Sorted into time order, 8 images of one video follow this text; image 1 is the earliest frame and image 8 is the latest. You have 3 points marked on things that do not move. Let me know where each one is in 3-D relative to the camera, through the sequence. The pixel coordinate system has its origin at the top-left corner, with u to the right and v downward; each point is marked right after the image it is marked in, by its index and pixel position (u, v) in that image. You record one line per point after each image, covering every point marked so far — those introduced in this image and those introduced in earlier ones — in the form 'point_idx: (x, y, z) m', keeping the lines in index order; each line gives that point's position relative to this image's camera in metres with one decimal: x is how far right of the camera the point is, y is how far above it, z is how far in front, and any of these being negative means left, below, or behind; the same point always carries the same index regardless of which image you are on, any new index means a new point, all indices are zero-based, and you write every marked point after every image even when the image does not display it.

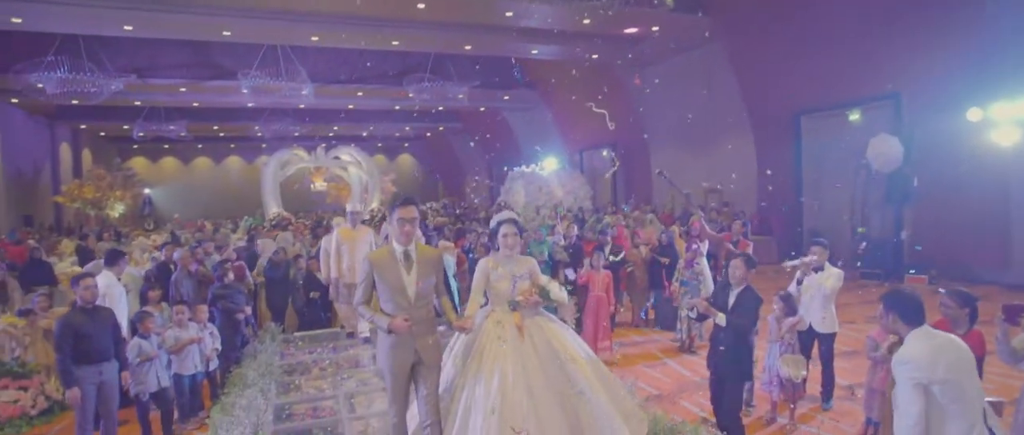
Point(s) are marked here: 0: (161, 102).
0: (-10.3, +3.5, +17.2) m
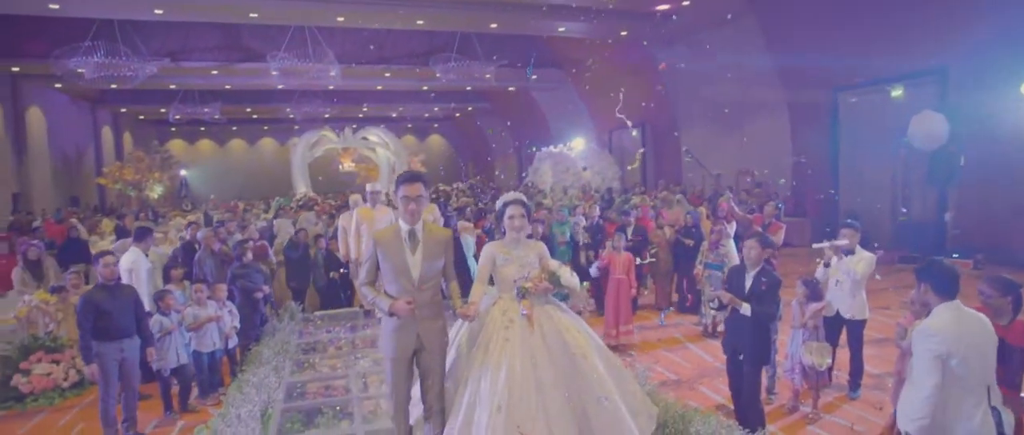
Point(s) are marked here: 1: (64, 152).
0: (-9.6, +4.1, +17.5) m
1: (-14.2, +2.1, +18.1) m
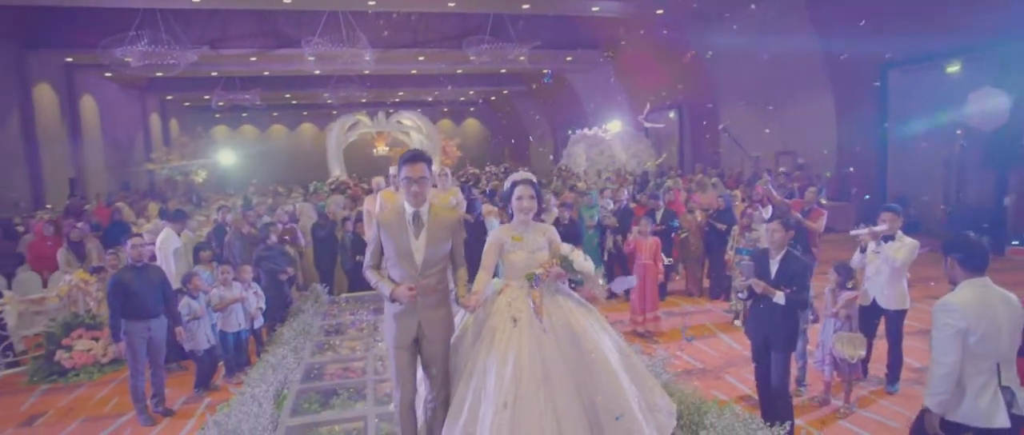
0: (-8.6, +4.6, +17.8) m
1: (-13.2, +2.6, +18.8) m
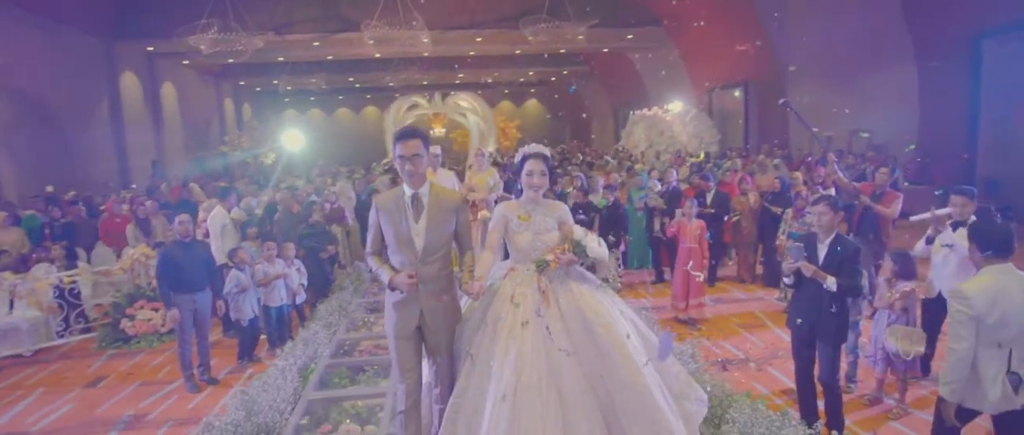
0: (-6.8, +5.2, +18.4) m
1: (-11.3, +3.4, +20.0) m
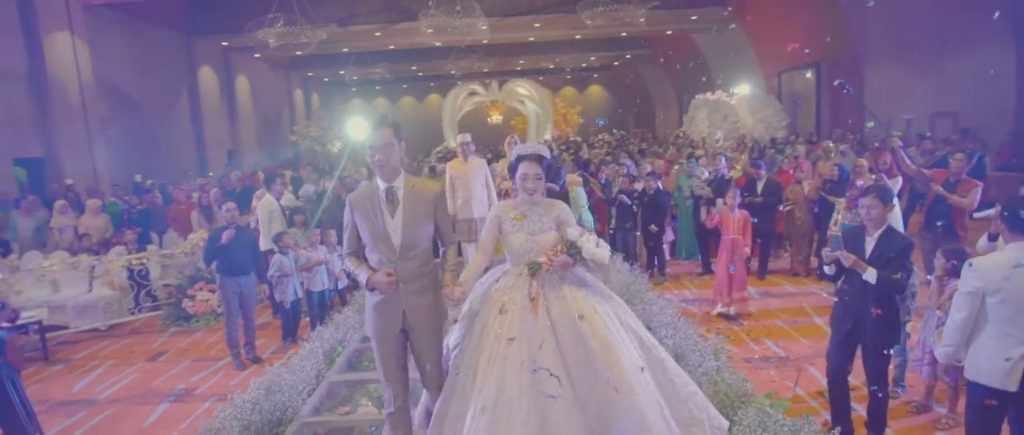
0: (-5.0, +5.7, +18.9) m
1: (-9.3, +3.9, +21.0) m
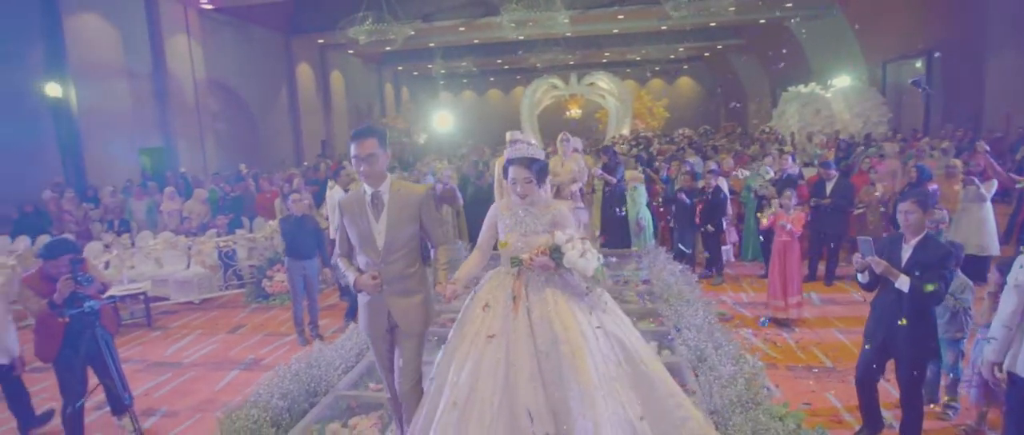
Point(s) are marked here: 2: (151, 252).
0: (-2.4, +6.0, +19.6) m
1: (-6.4, +4.4, +22.3) m
2: (-5.0, -0.5, +7.8) m
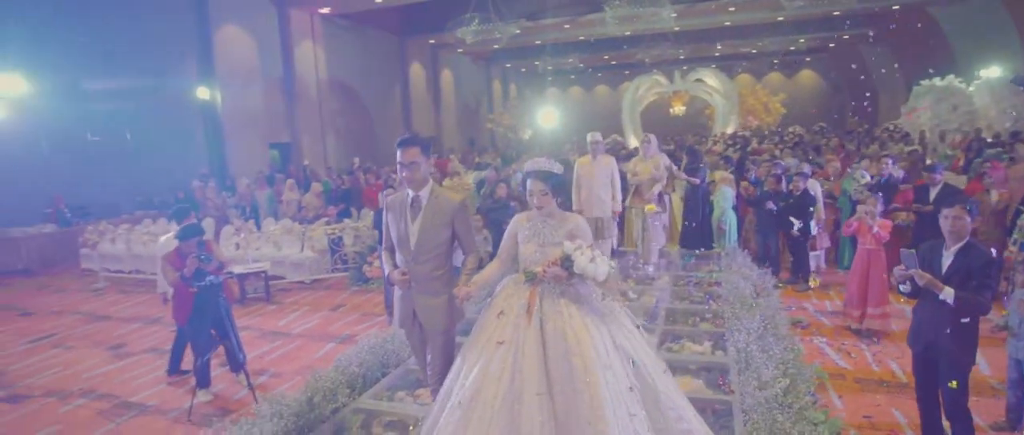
0: (+1.1, +6.2, +19.9) m
1: (-2.3, +4.6, +23.4) m
2: (-3.8, -0.3, +9.0) m
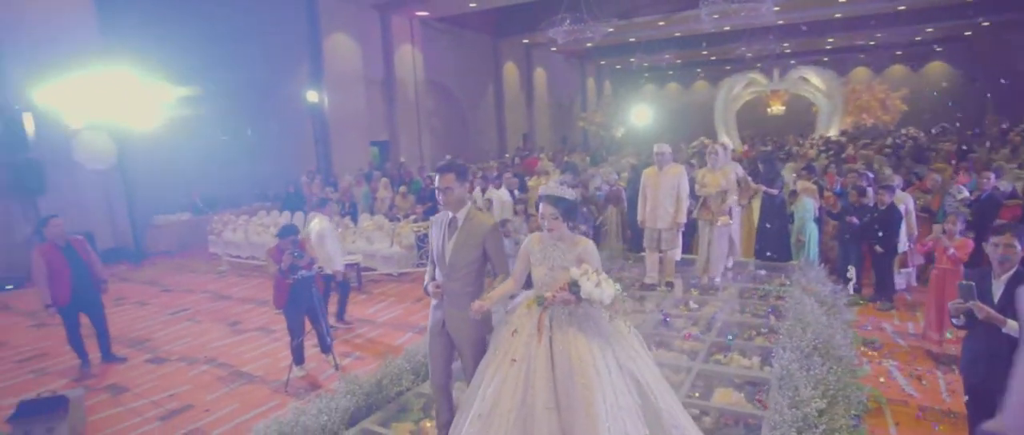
0: (+4.3, +6.2, +19.8) m
1: (+1.4, +4.7, +23.8) m
2: (-2.5, -0.2, +9.8) m
